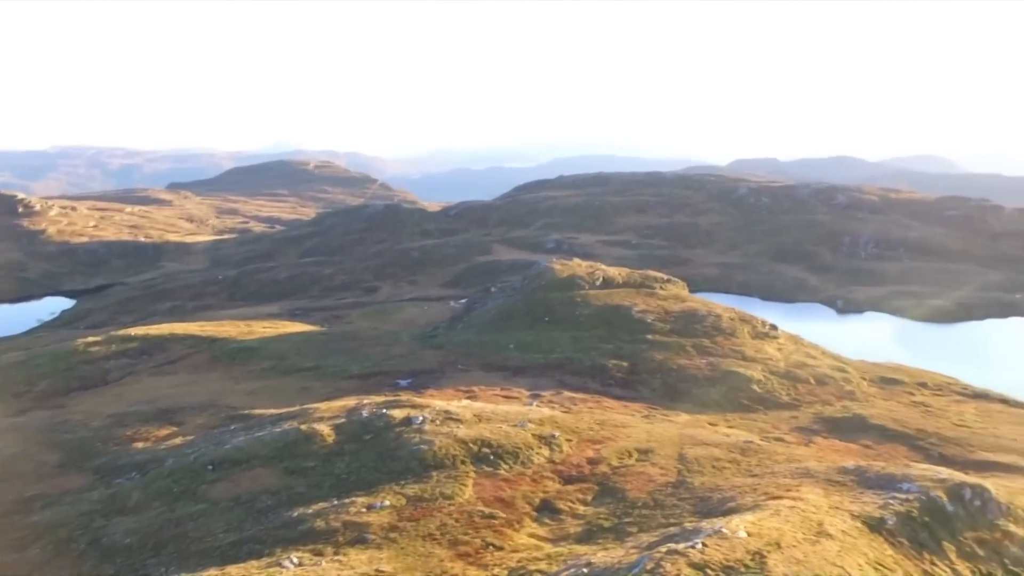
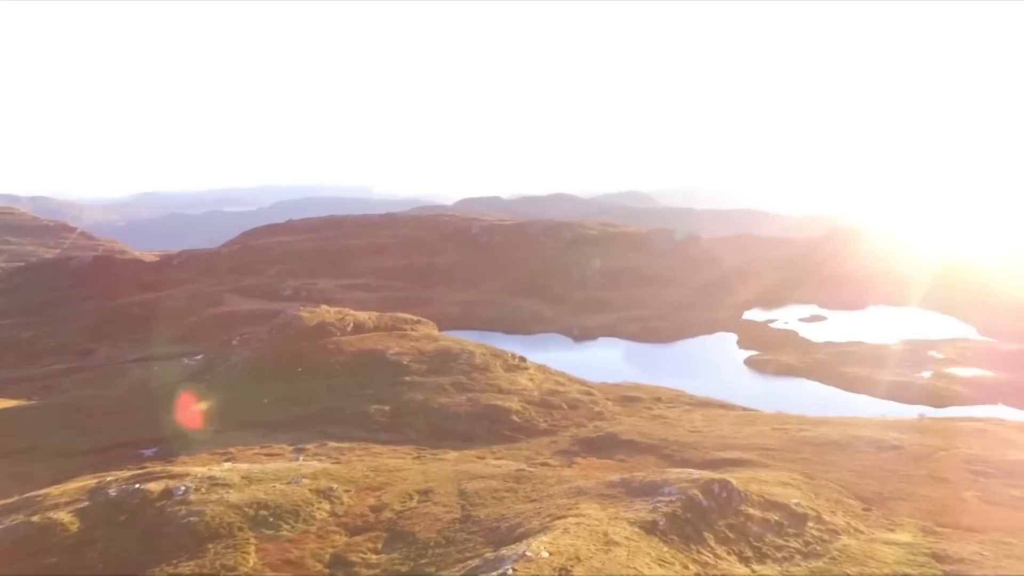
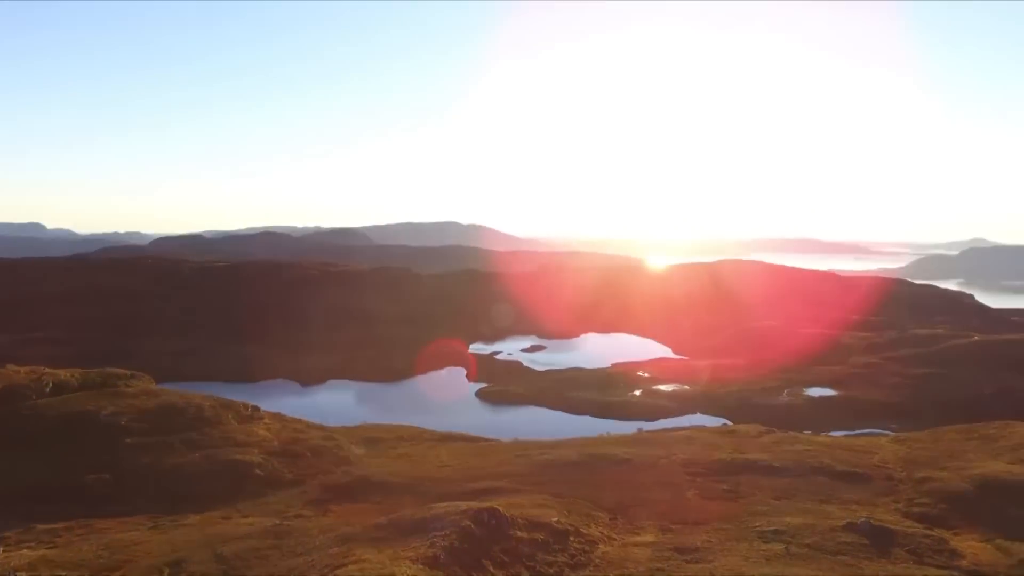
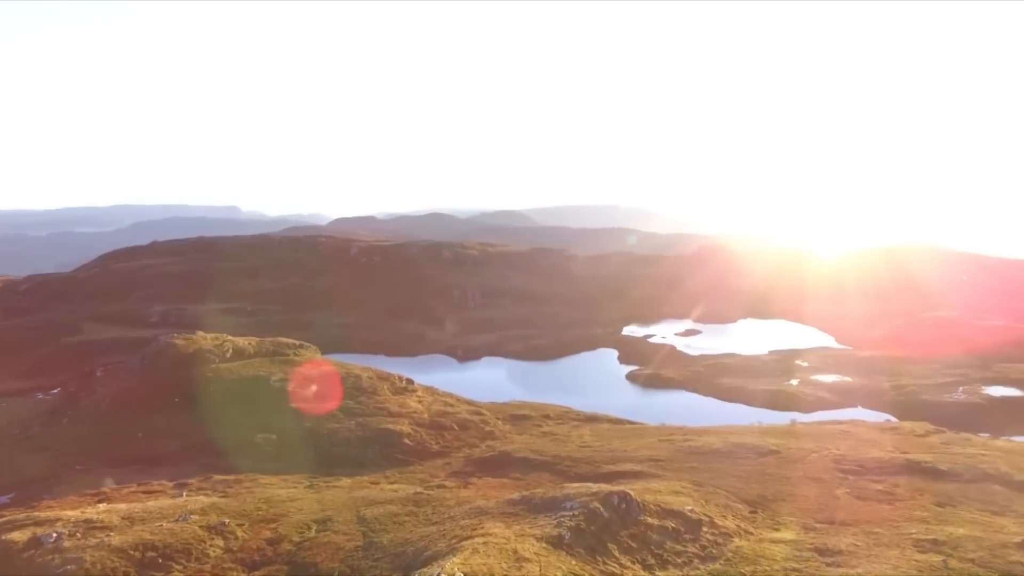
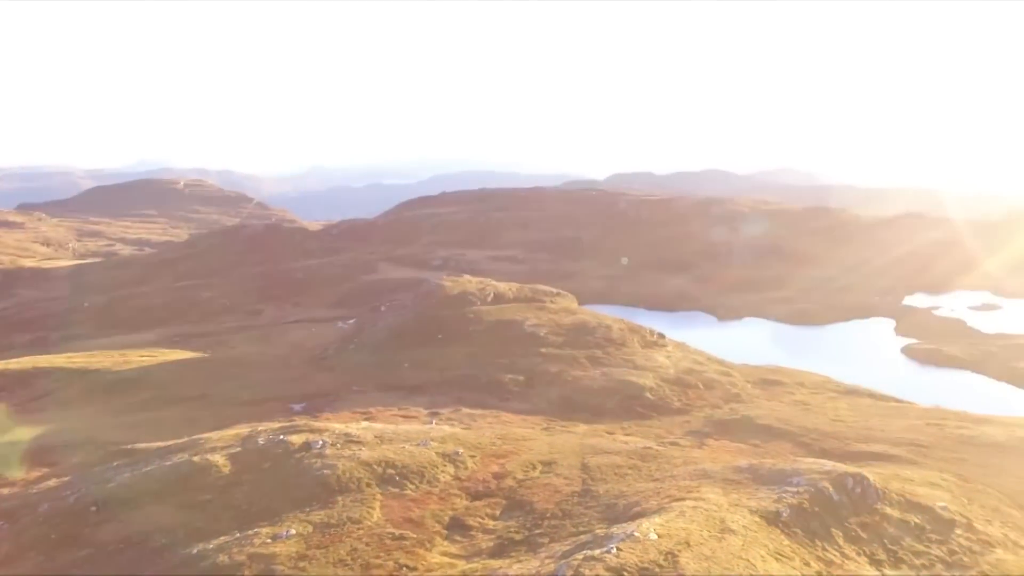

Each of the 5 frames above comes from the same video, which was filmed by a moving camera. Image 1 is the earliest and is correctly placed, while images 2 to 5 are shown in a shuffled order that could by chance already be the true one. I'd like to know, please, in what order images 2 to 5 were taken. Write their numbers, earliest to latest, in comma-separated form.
5, 2, 4, 3
